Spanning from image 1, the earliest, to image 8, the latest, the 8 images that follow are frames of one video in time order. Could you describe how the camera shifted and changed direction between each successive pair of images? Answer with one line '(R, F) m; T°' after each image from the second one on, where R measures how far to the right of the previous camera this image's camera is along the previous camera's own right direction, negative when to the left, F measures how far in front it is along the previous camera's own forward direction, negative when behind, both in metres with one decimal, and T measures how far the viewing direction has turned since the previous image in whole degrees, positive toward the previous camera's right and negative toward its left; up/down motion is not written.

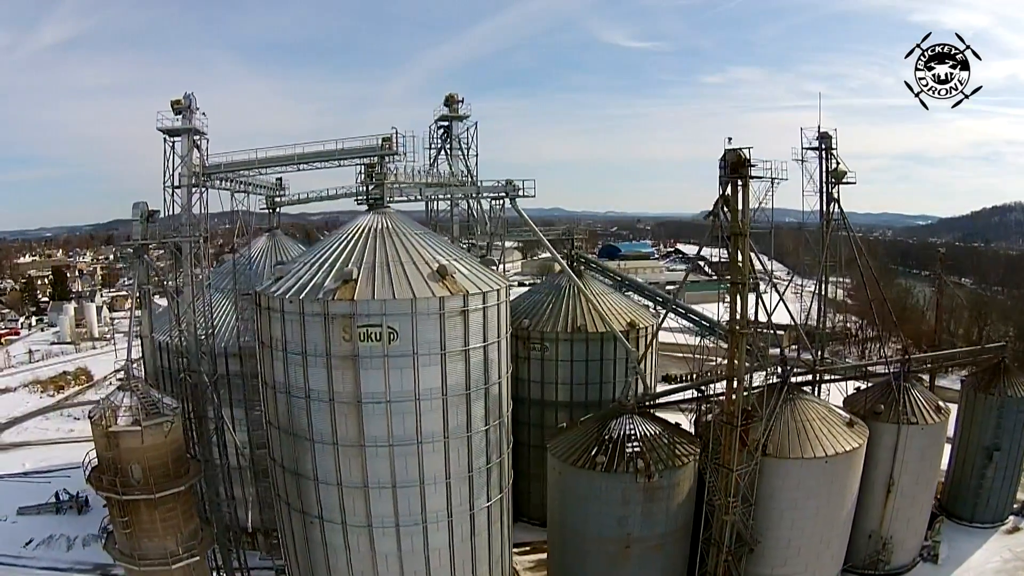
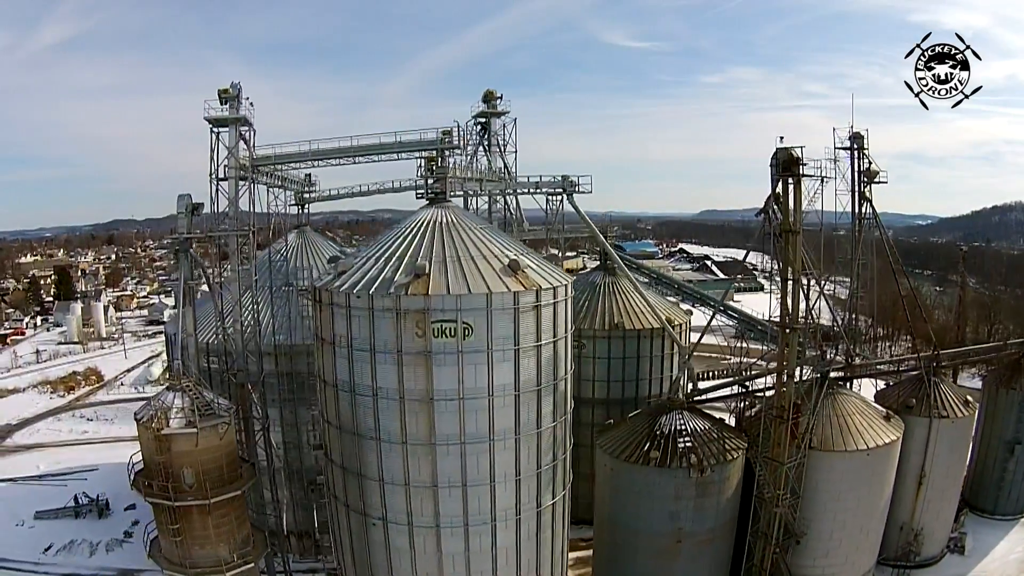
(-2.2, -0.1) m; +1°
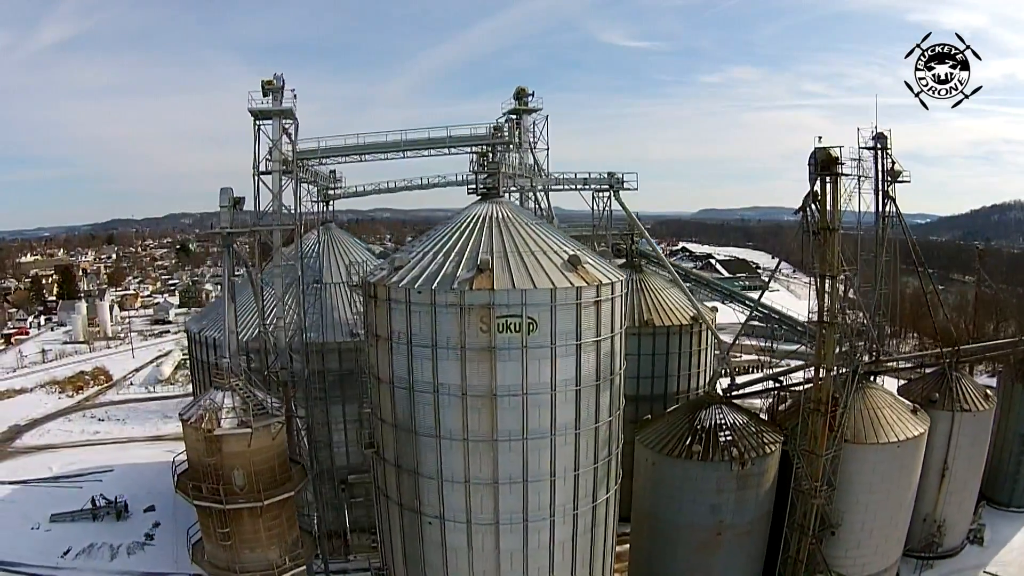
(-1.9, -0.2) m; +1°
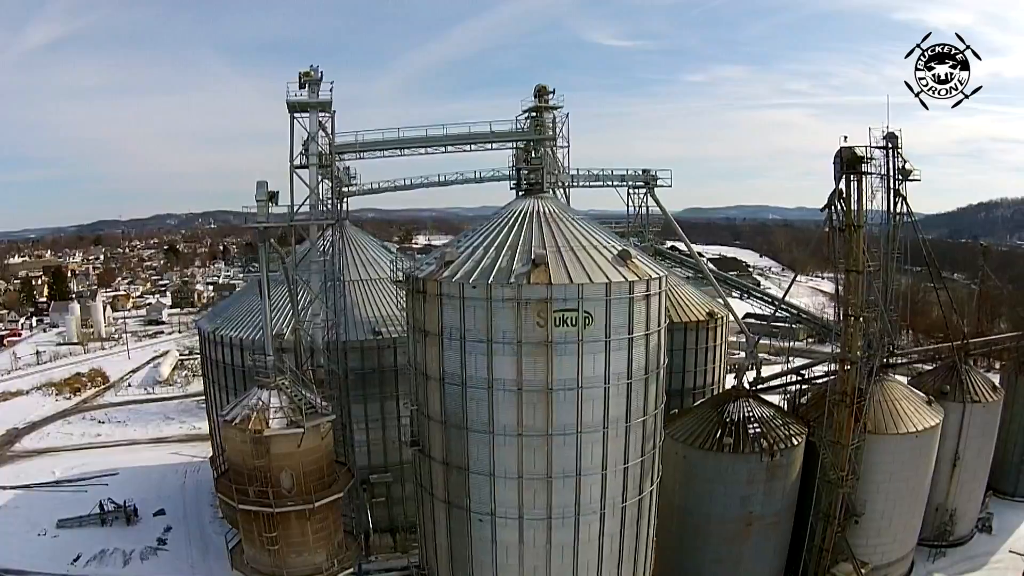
(-1.8, -0.1) m; +2°
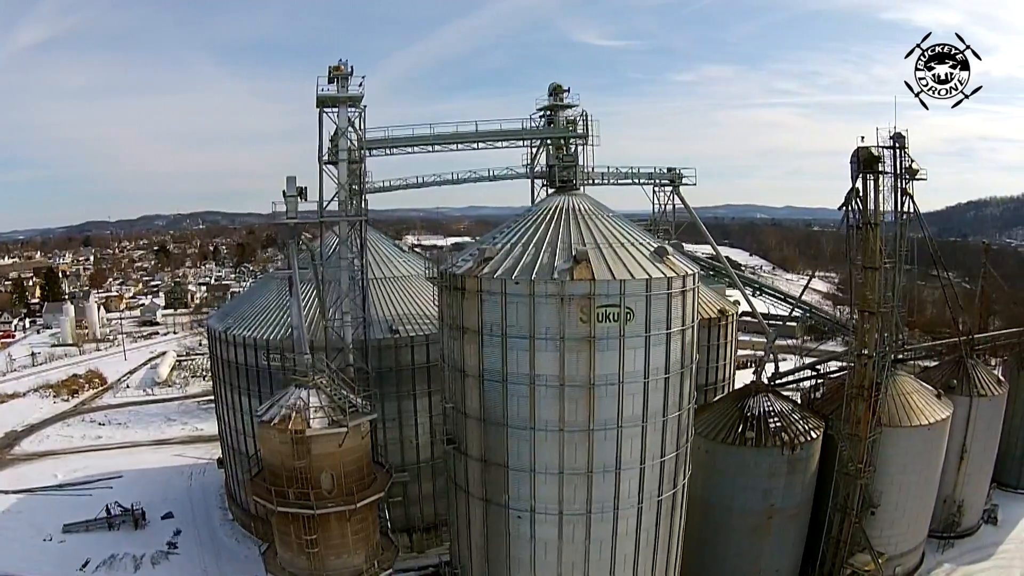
(-1.4, 0.0) m; +1°
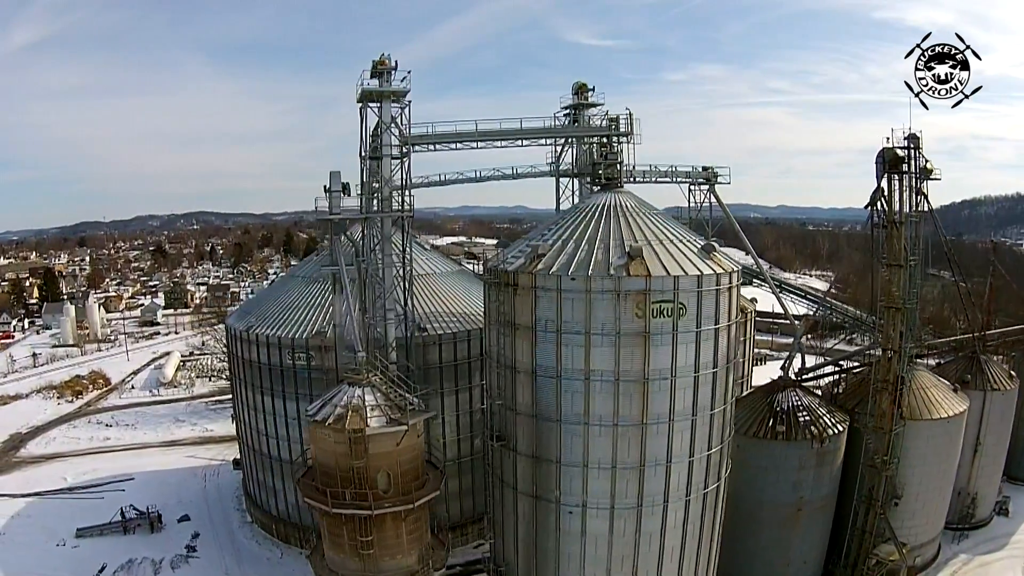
(-1.7, -0.1) m; +1°
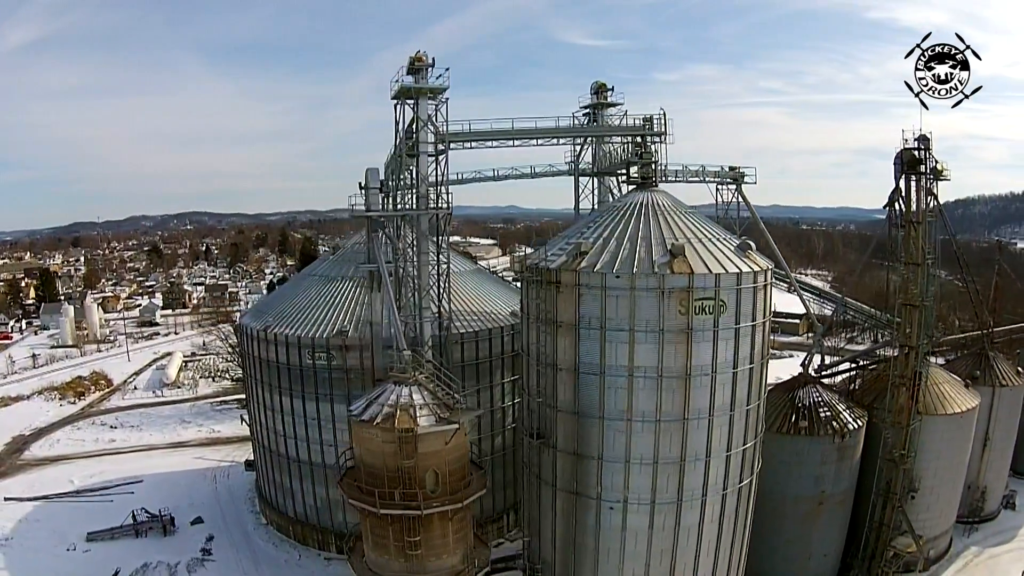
(-1.5, -0.1) m; +1°
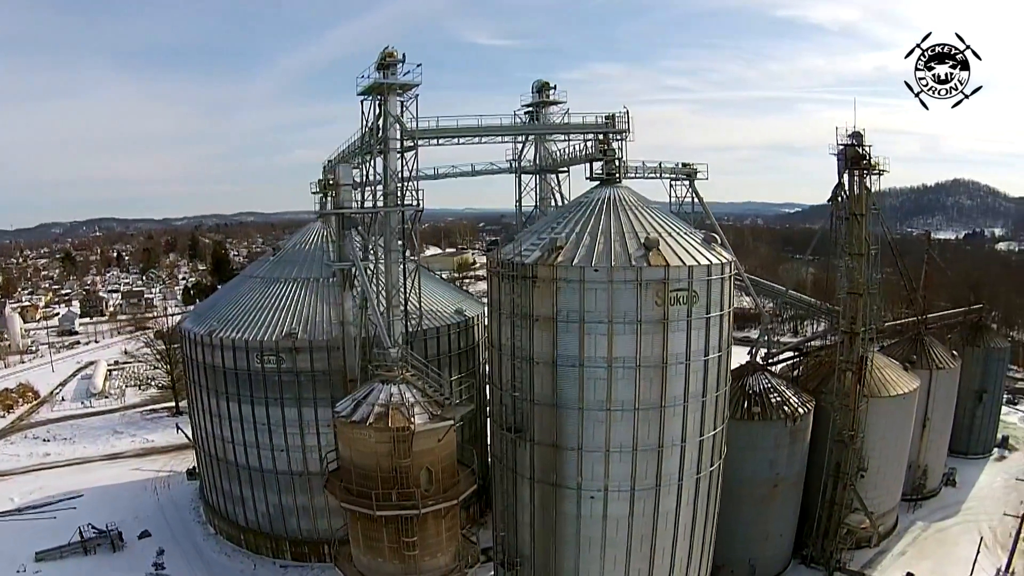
(-0.8, -0.1) m; +5°
